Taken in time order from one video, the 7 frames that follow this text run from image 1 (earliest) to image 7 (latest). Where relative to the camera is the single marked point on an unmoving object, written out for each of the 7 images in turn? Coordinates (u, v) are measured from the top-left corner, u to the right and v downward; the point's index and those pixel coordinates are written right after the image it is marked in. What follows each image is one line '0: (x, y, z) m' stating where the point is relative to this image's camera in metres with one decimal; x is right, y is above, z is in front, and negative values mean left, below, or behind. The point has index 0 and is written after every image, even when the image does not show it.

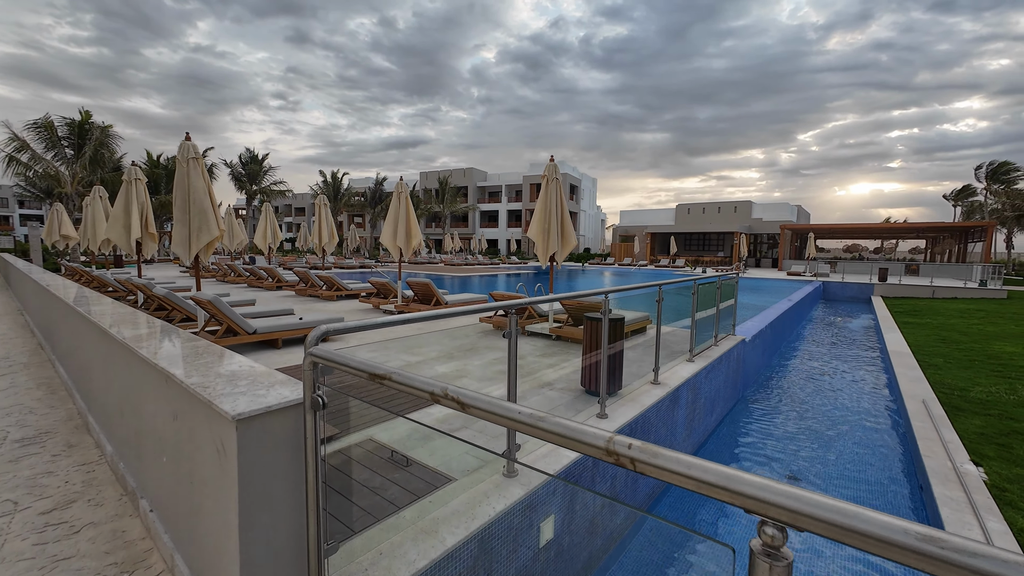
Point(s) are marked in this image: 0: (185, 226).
0: (-3.4, +0.7, +4.5) m
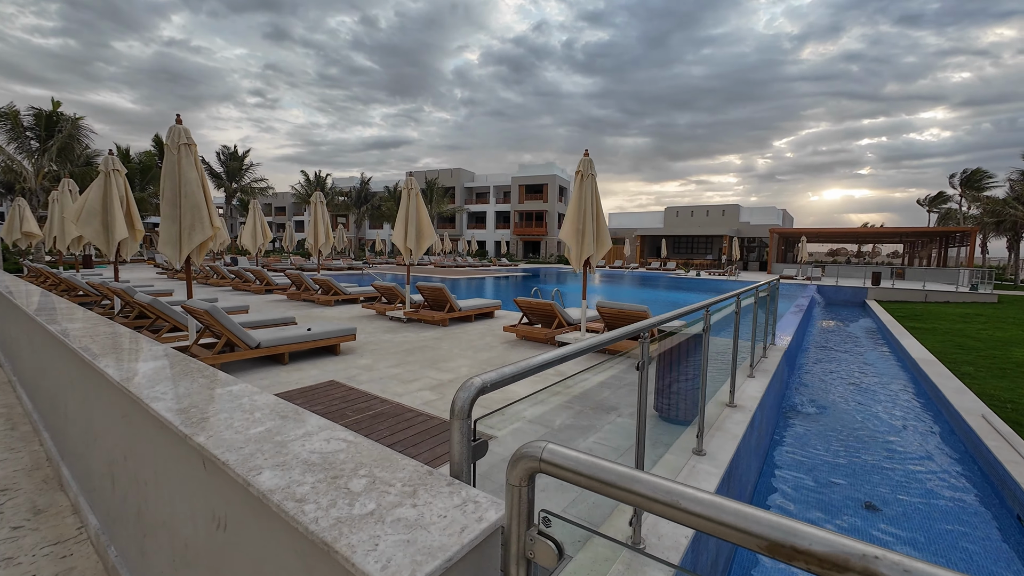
0: (-3.0, +0.6, +3.9) m
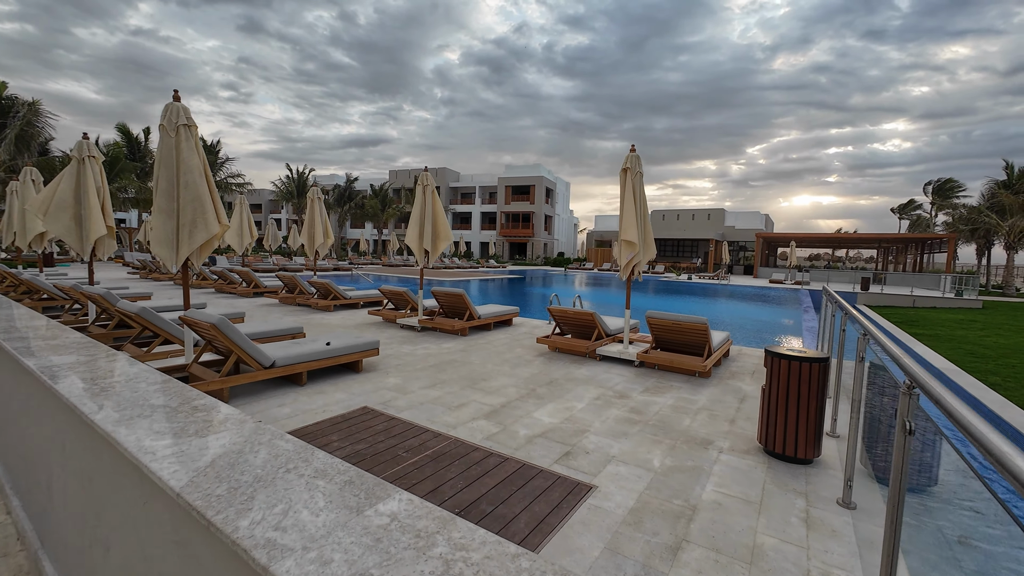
0: (-2.6, +0.5, +3.3) m
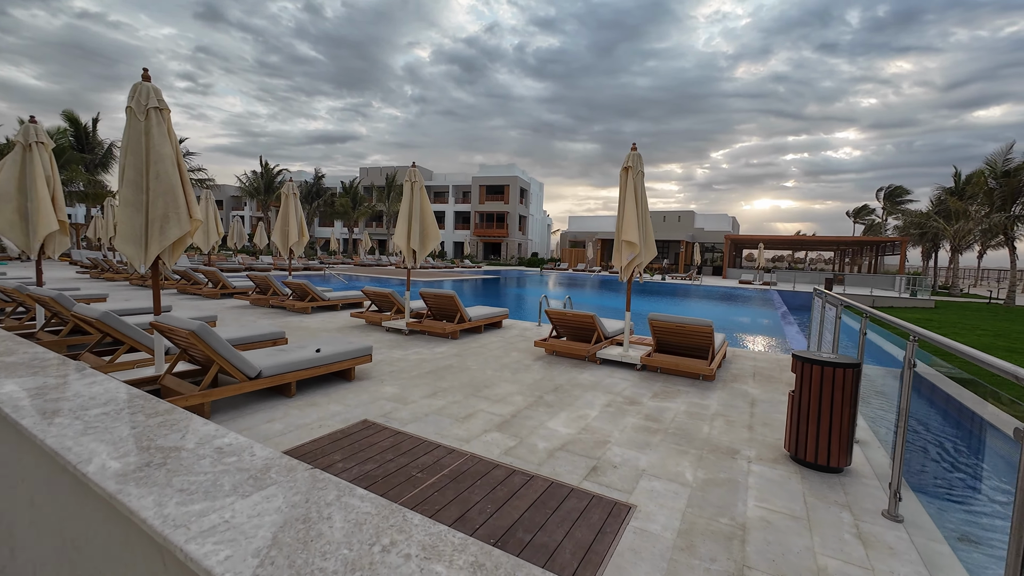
0: (-2.5, +0.5, +2.9) m
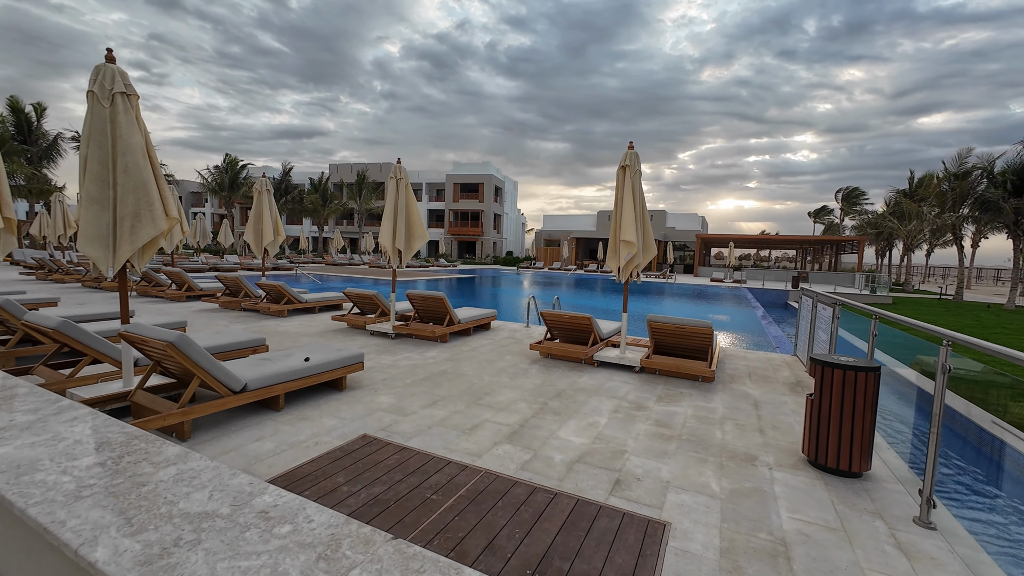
0: (-2.5, +0.5, +2.6) m
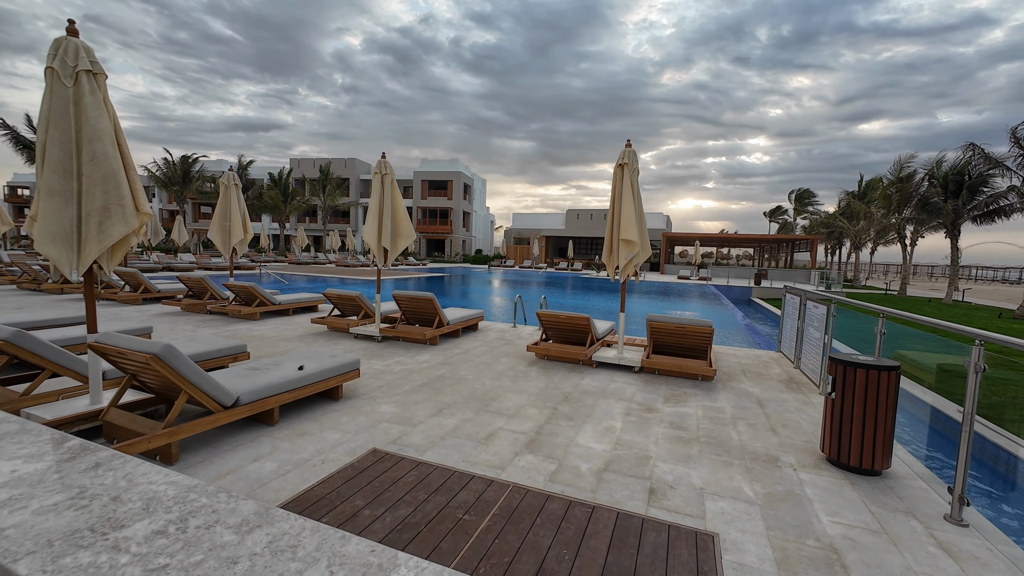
0: (-2.4, +0.5, +2.3) m
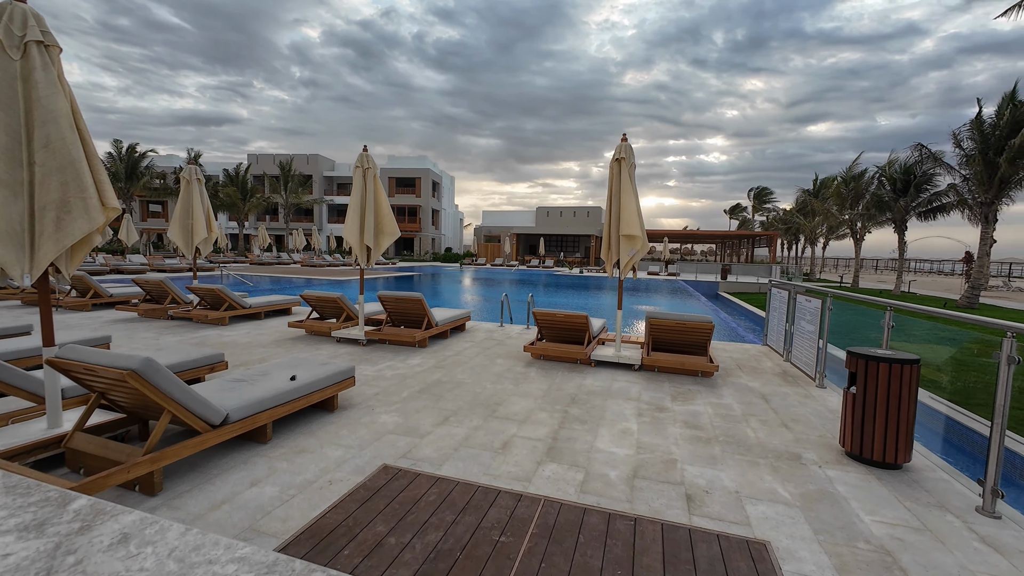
0: (-2.3, +0.4, +2.0) m
